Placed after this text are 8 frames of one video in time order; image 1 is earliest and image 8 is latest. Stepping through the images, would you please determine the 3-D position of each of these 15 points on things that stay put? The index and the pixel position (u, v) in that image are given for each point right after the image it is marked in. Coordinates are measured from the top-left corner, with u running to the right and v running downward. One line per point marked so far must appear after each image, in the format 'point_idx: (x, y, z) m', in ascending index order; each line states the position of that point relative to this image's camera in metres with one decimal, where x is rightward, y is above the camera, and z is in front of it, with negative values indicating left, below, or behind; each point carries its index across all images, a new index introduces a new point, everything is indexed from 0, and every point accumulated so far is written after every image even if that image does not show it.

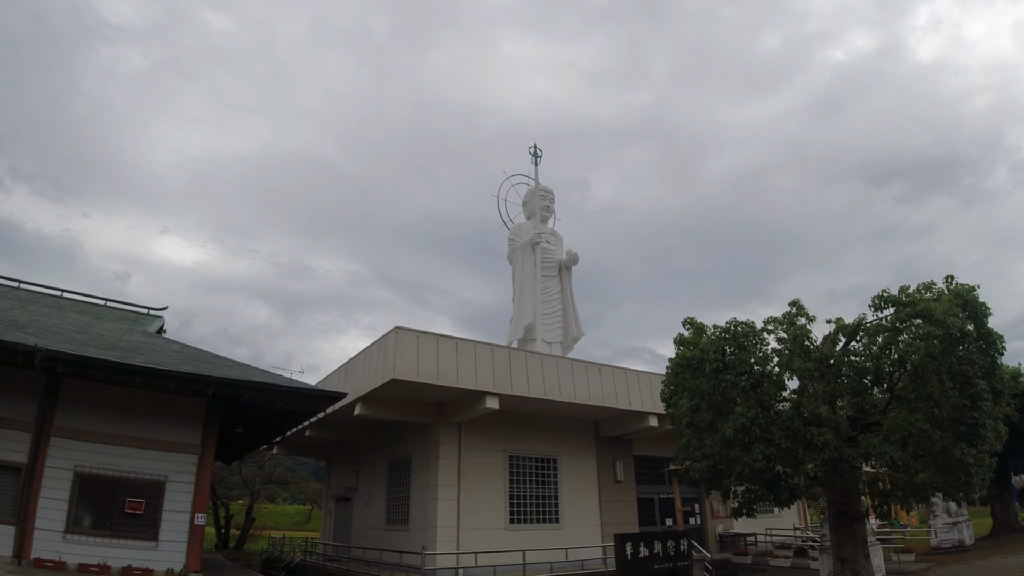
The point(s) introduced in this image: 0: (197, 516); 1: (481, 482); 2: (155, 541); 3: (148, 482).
0: (-5.5, -4.1, +11.5) m
1: (-0.6, -4.2, +14.3) m
2: (-6.1, -4.4, +11.1) m
3: (-6.3, -3.5, +11.3) m
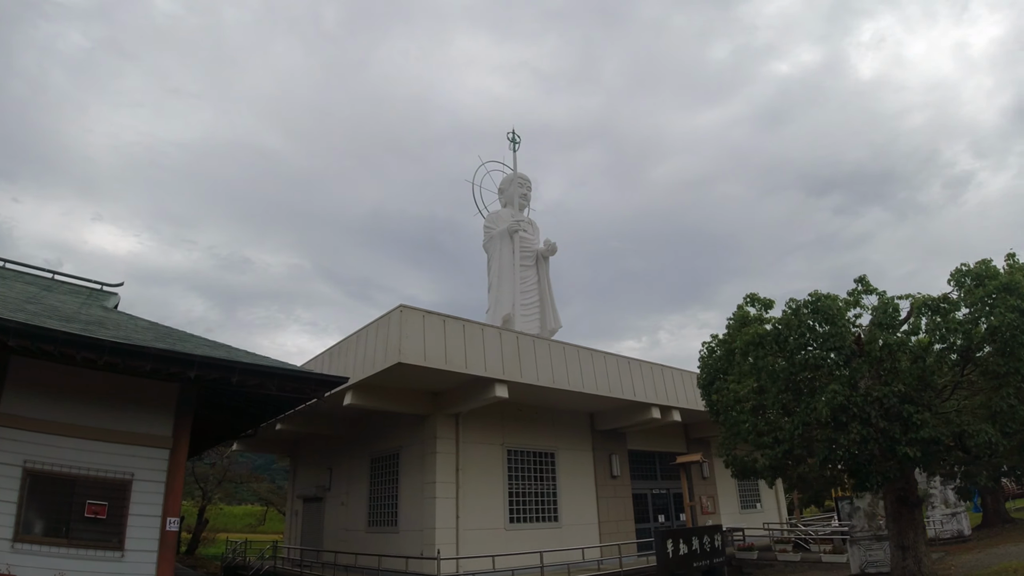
0: (-5.2, -3.7, +10.0) m
1: (-0.6, -3.8, +13.2) m
2: (-5.7, -4.0, +9.5) m
3: (-6.0, -3.0, +9.7) m
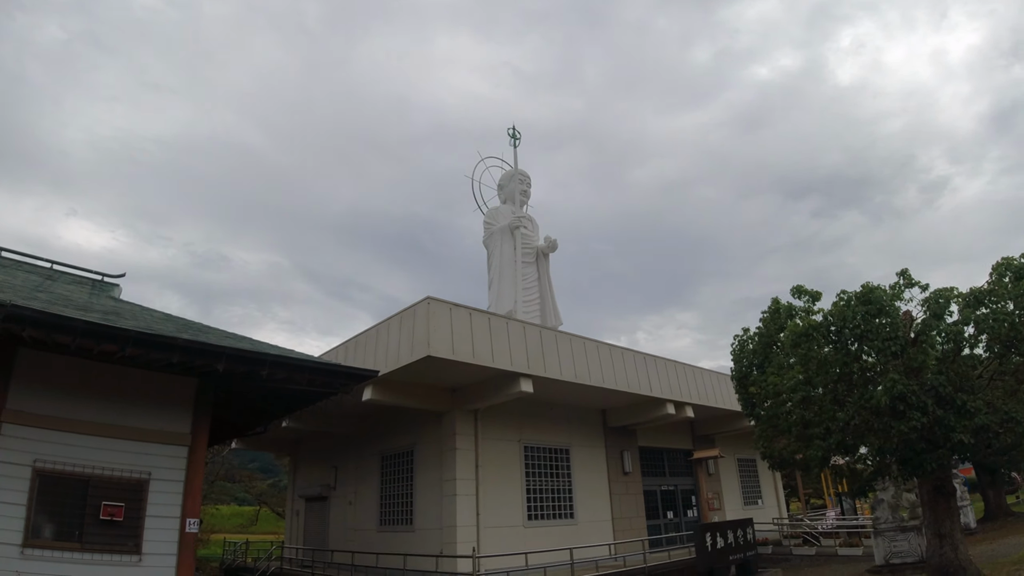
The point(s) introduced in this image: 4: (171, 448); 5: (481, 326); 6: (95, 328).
0: (-4.7, -3.5, +9.6) m
1: (-0.2, -3.7, +13.0) m
2: (-5.2, -3.8, +9.1) m
3: (-5.5, -2.8, +9.3) m
4: (-5.1, -2.4, +9.8) m
5: (-0.5, -0.6, +11.4) m
6: (-5.0, -0.5, +7.8) m
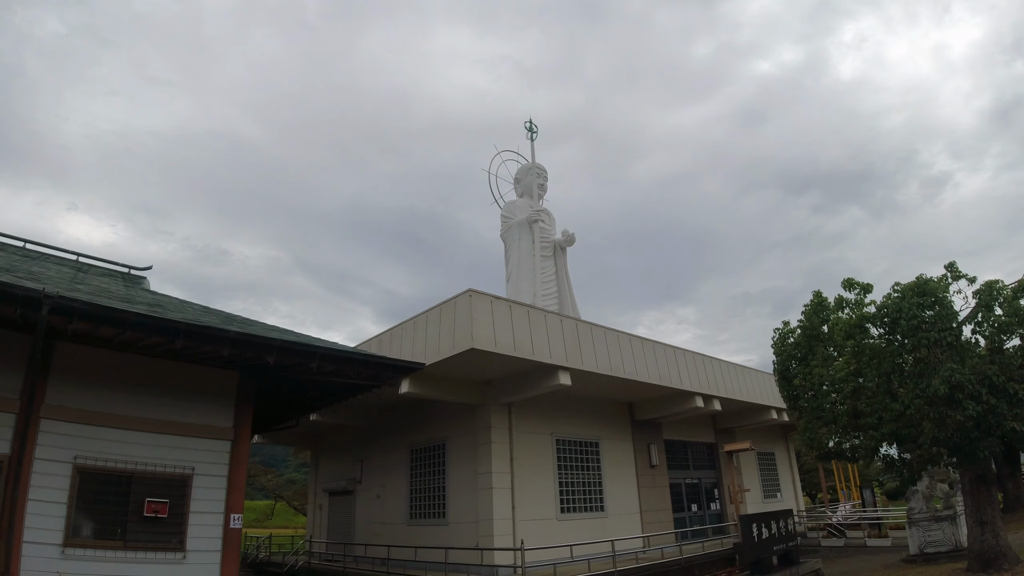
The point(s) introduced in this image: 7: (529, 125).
0: (-4.0, -3.4, +9.6) m
1: (+0.4, -3.6, +12.9) m
2: (-4.6, -3.7, +9.1) m
3: (-4.8, -2.7, +9.3) m
4: (-4.4, -2.3, +9.8) m
5: (+0.2, -0.5, +11.4) m
6: (-4.3, -0.4, +7.8) m
7: (+0.6, +4.7, +19.0) m
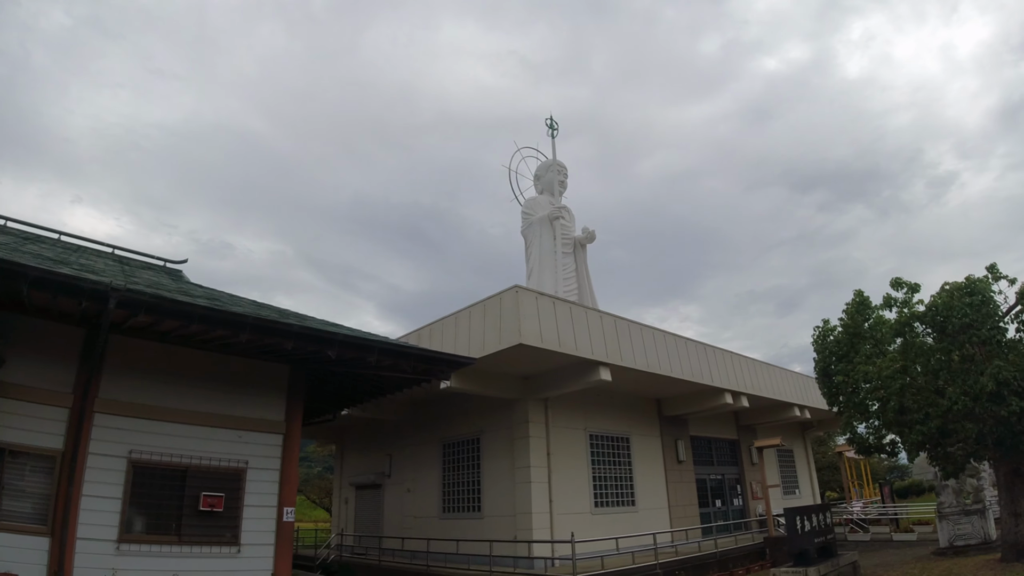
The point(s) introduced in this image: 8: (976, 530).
0: (-3.3, -3.3, +9.7) m
1: (+1.1, -3.5, +13.1) m
2: (-3.8, -3.6, +9.2) m
3: (-4.1, -2.6, +9.4) m
4: (-3.7, -2.2, +9.9) m
5: (+0.9, -0.5, +11.5) m
6: (-3.6, -0.3, +7.9) m
7: (+1.3, +4.8, +19.1) m
8: (+8.3, -4.3, +11.7) m
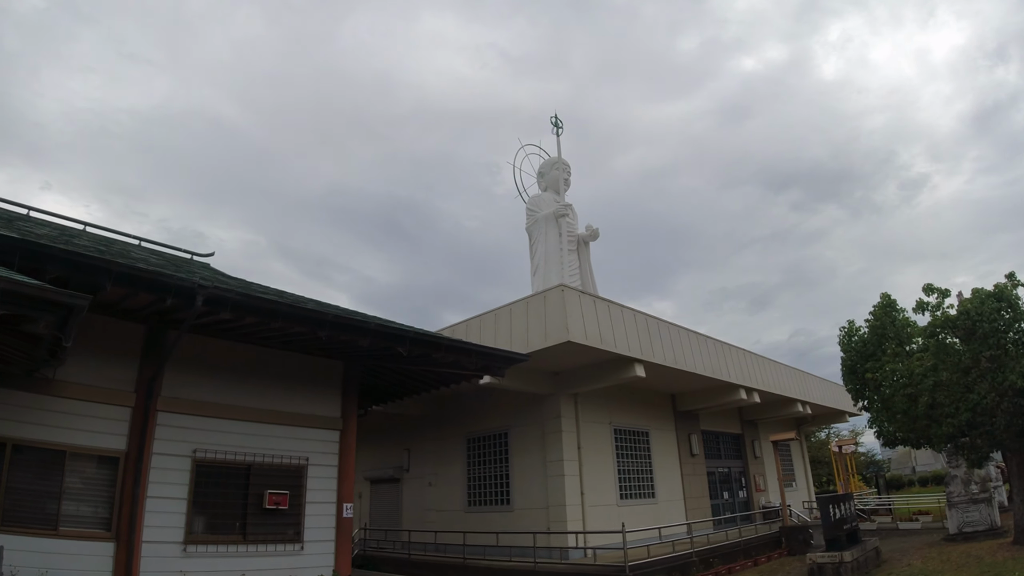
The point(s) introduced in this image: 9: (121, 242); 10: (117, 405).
0: (-2.6, -3.3, +9.9) m
1: (+1.7, -3.5, +13.5) m
2: (-3.0, -3.6, +9.4) m
3: (-3.3, -2.6, +9.5) m
4: (-2.9, -2.2, +10.0) m
5: (+1.6, -0.5, +11.9) m
6: (-2.7, -0.3, +8.0) m
7: (+1.7, +4.9, +19.4) m
8: (+8.9, -4.4, +12.4) m
9: (-6.6, +0.8, +11.3) m
10: (-5.1, -1.5, +8.4) m
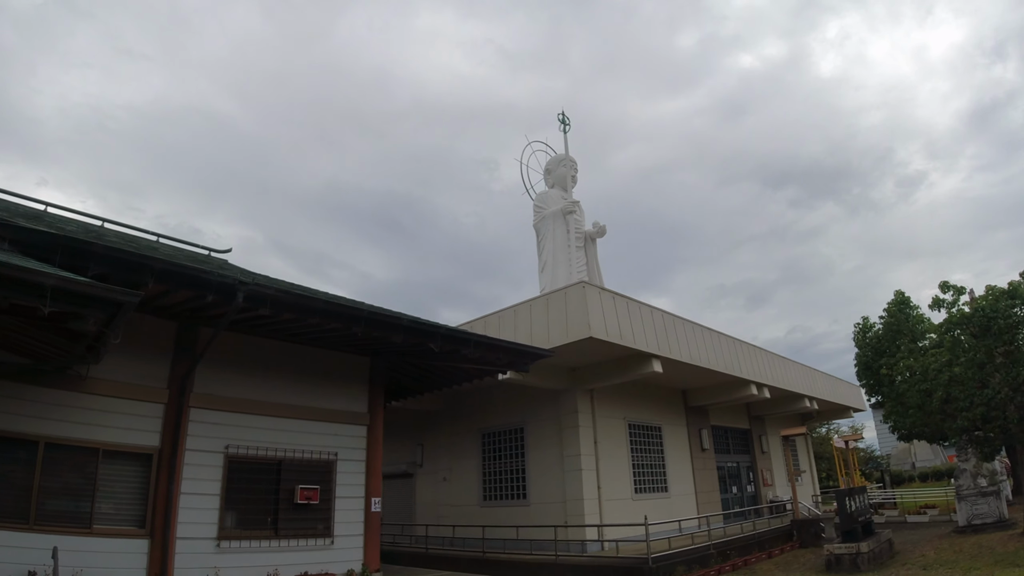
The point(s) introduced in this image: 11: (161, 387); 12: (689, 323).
0: (-2.2, -3.2, +10.0) m
1: (+2.1, -3.4, +13.7) m
2: (-2.7, -3.5, +9.5) m
3: (-2.9, -2.6, +9.7) m
4: (-2.5, -2.2, +10.2) m
5: (+2.0, -0.4, +12.0) m
6: (-2.3, -0.3, +8.1) m
7: (+2.0, +5.0, +19.5) m
8: (+9.3, -4.3, +12.7) m
9: (-6.3, +0.8, +11.4) m
10: (-4.7, -1.5, +8.5) m
11: (-4.6, -1.3, +8.6) m
12: (+3.6, -0.7, +13.6) m
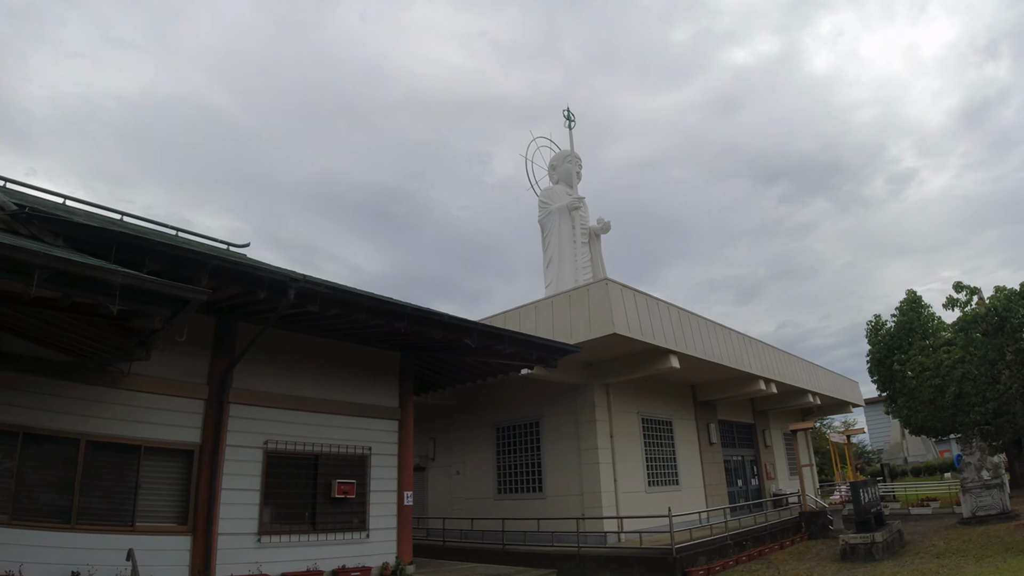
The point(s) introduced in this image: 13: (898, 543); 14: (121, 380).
0: (-1.8, -3.2, +10.2) m
1: (+2.4, -3.4, +14.0) m
2: (-2.2, -3.5, +9.7) m
3: (-2.5, -2.5, +9.9) m
4: (-2.1, -2.1, +10.4) m
5: (+2.4, -0.4, +12.3) m
6: (-1.8, -0.3, +8.3) m
7: (+2.3, +5.1, +19.7) m
8: (+9.6, -4.3, +13.1) m
9: (-5.9, +0.9, +11.5) m
10: (-4.2, -1.4, +8.6) m
11: (-4.1, -1.3, +8.8) m
12: (+4.0, -0.7, +13.9) m
13: (+6.8, -4.5, +11.7) m
14: (-4.7, -1.1, +8.0) m
